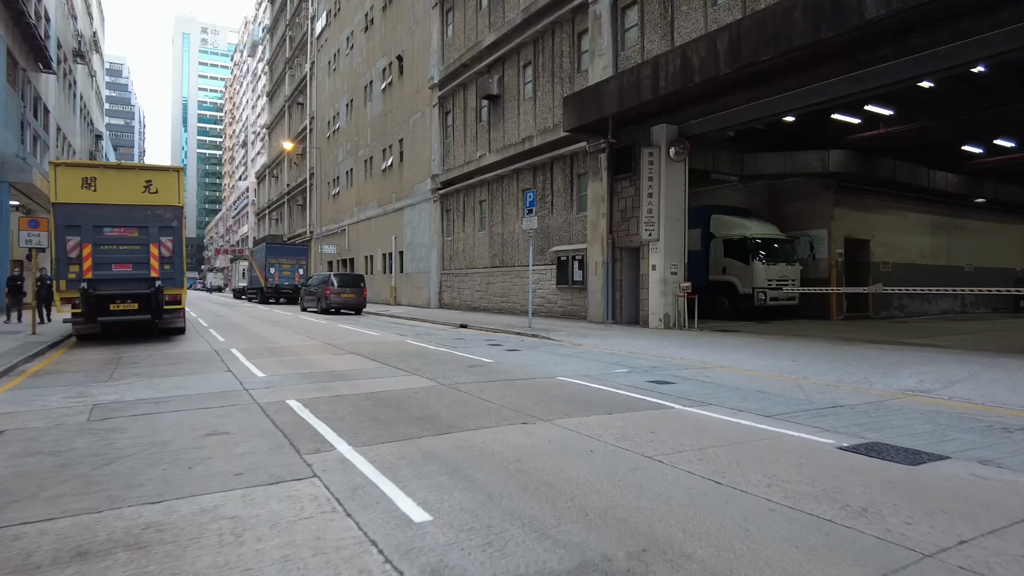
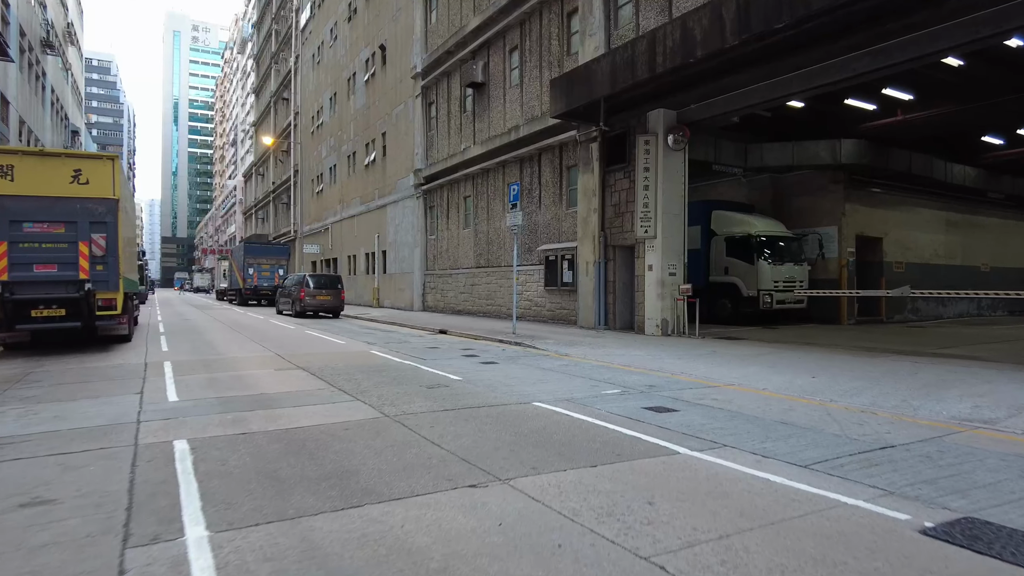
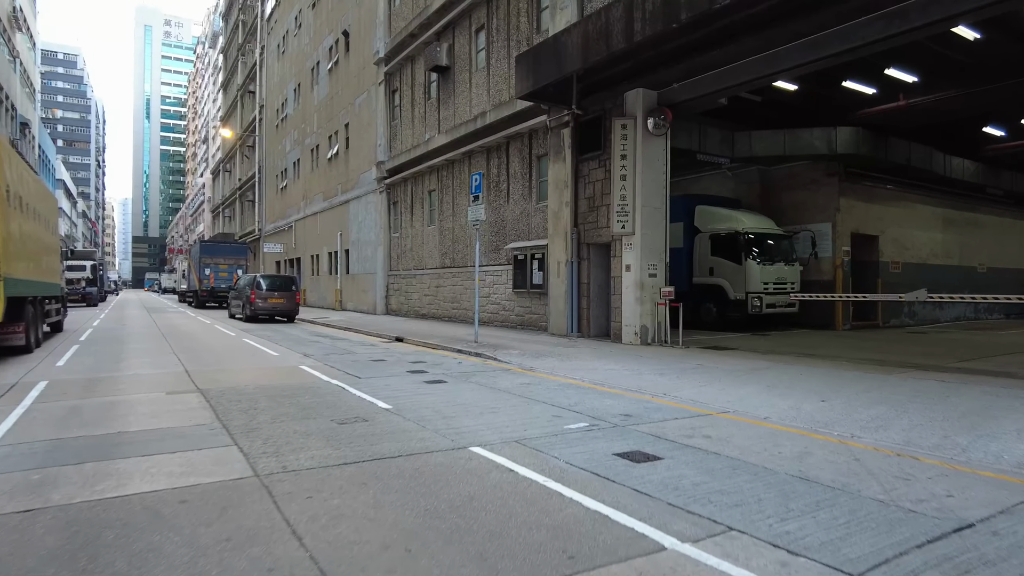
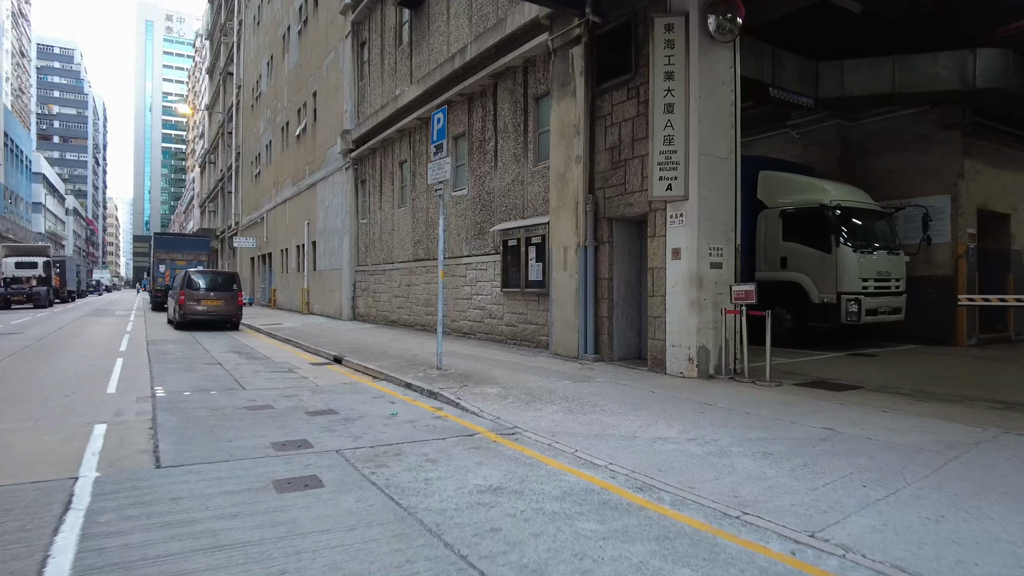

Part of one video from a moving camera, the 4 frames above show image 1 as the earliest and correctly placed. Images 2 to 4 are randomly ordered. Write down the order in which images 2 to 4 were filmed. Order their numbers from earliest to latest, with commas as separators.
2, 3, 4
